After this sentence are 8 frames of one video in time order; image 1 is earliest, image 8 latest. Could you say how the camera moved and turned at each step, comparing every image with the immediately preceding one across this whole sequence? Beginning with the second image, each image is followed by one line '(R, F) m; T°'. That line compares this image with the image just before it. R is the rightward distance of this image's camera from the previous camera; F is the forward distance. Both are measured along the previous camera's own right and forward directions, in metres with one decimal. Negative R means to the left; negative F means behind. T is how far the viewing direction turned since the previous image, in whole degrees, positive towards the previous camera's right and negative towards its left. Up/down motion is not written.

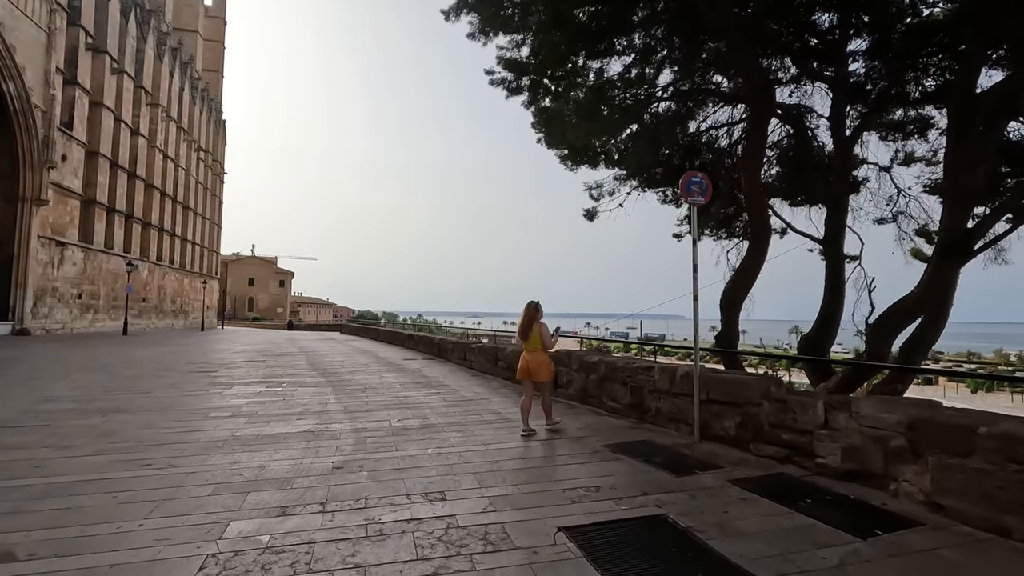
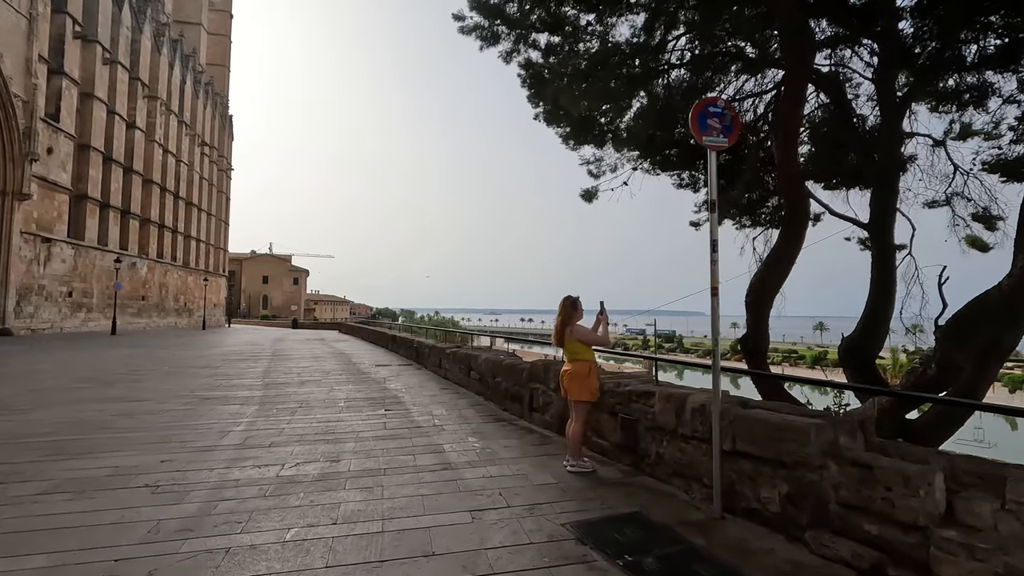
(+0.6, +1.6) m; -2°
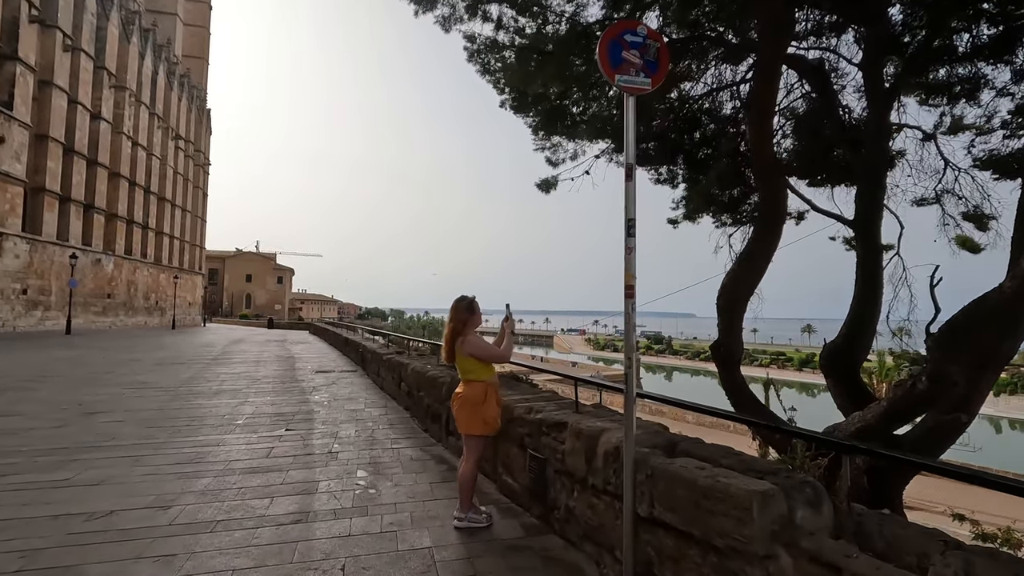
(+0.6, +0.9) m; +1°
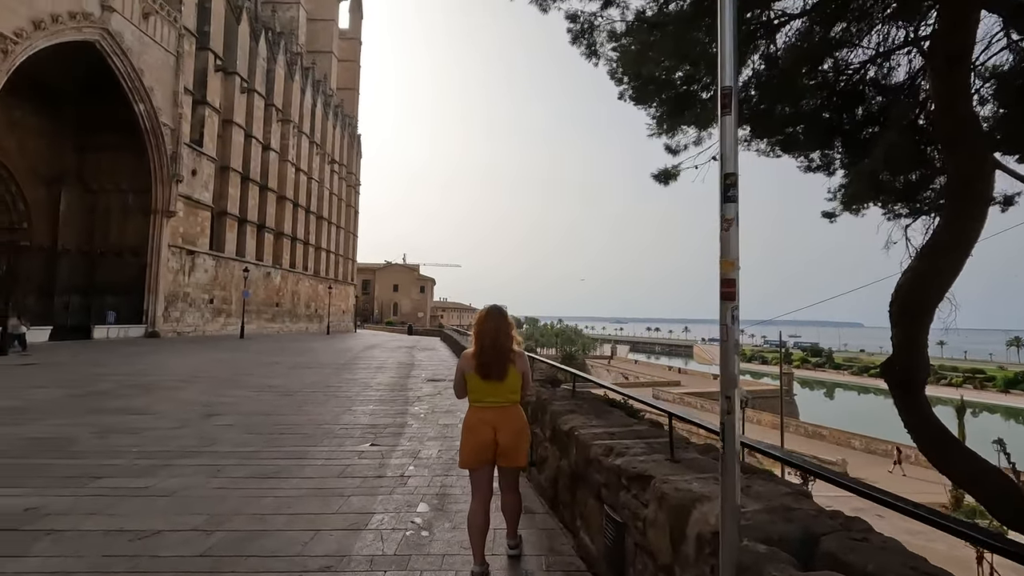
(+0.3, +0.7) m; -14°
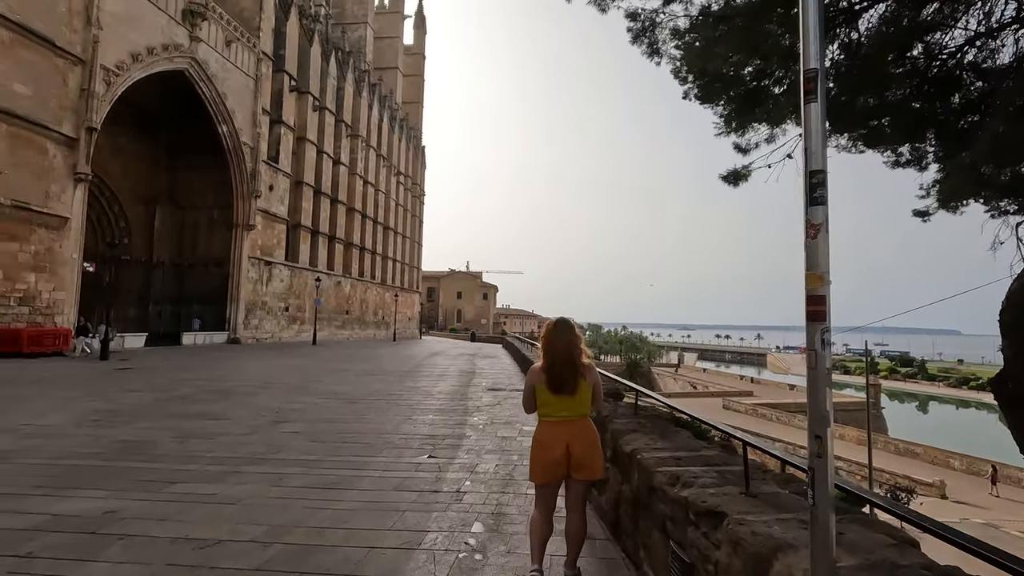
(0.0, +0.1) m; -7°
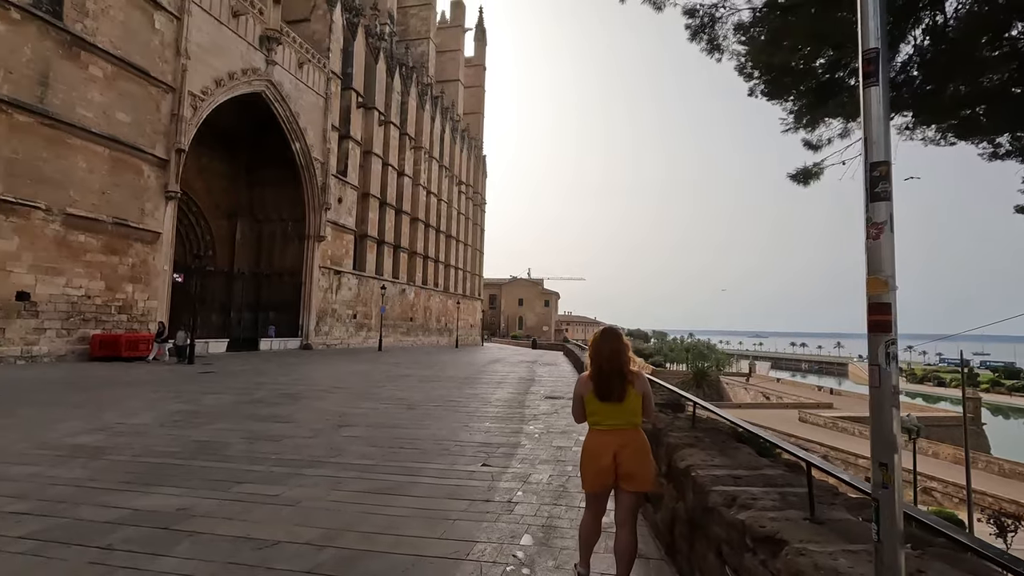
(+0.1, +0.1) m; -7°
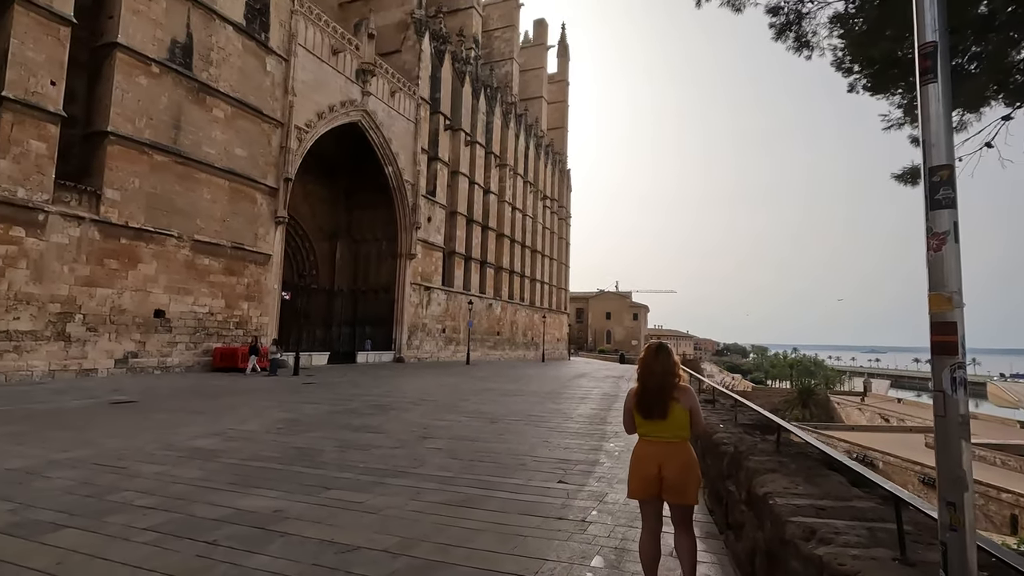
(+0.1, 0.0) m; -9°
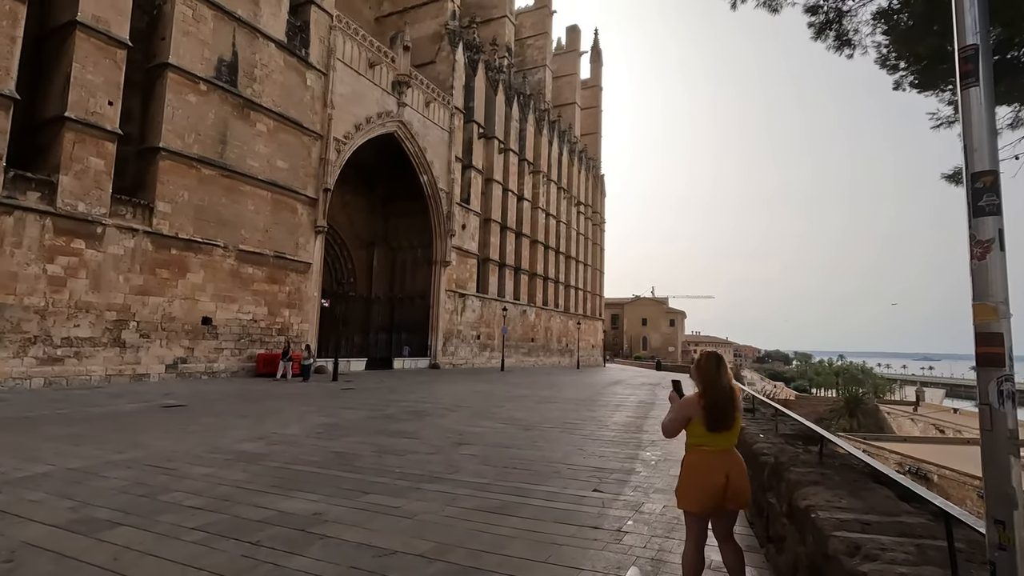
(0.0, 0.0) m; -4°
